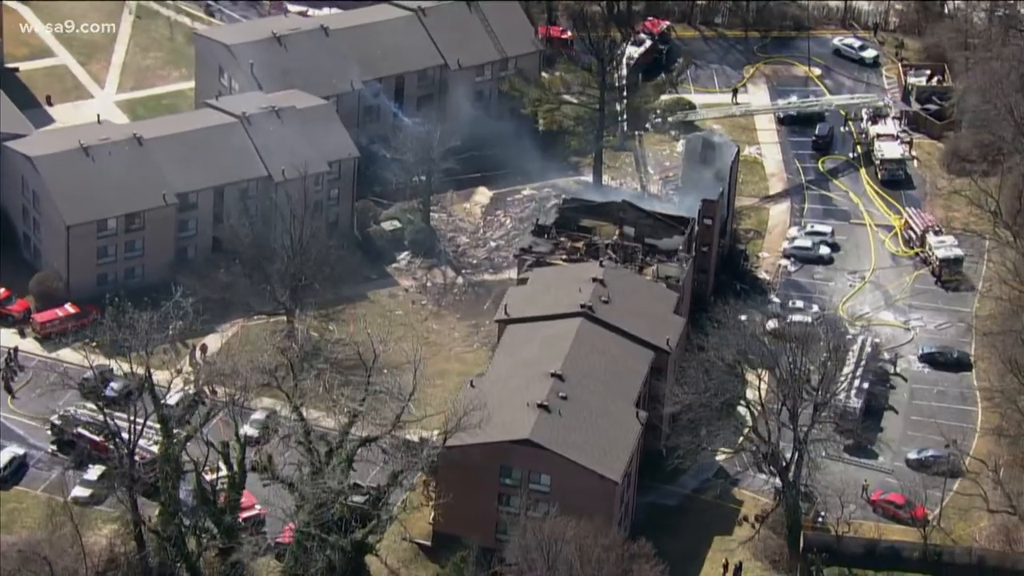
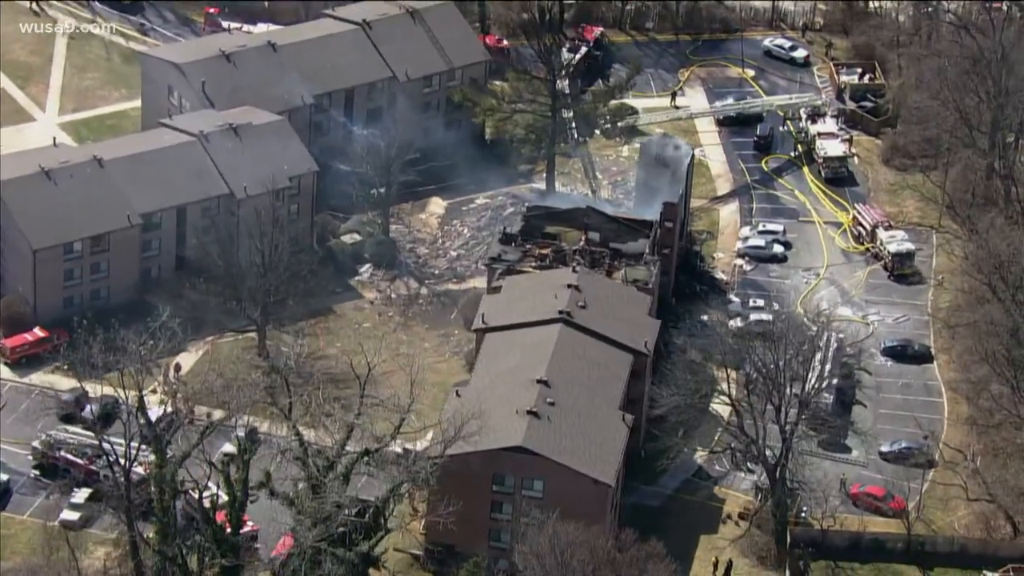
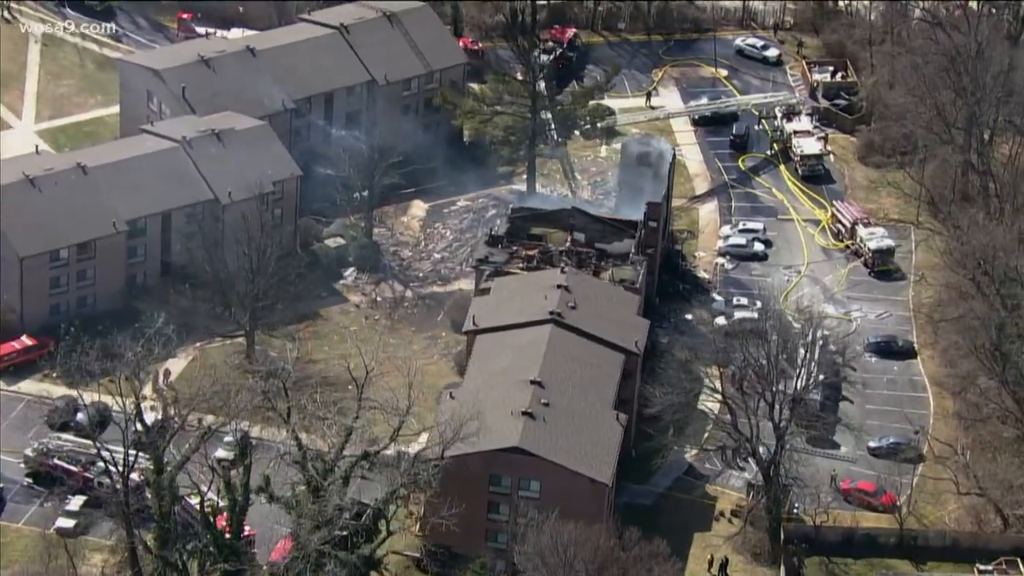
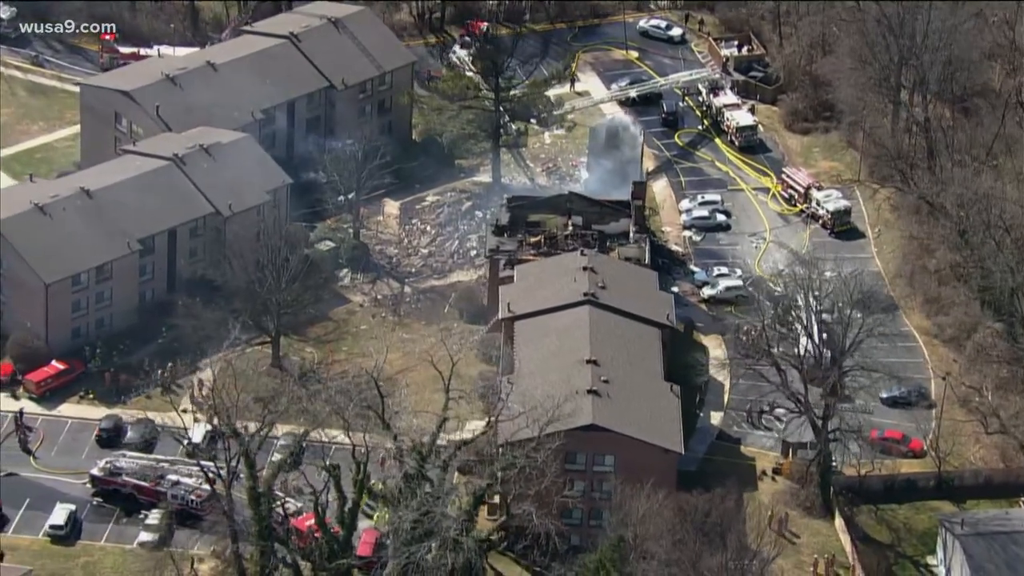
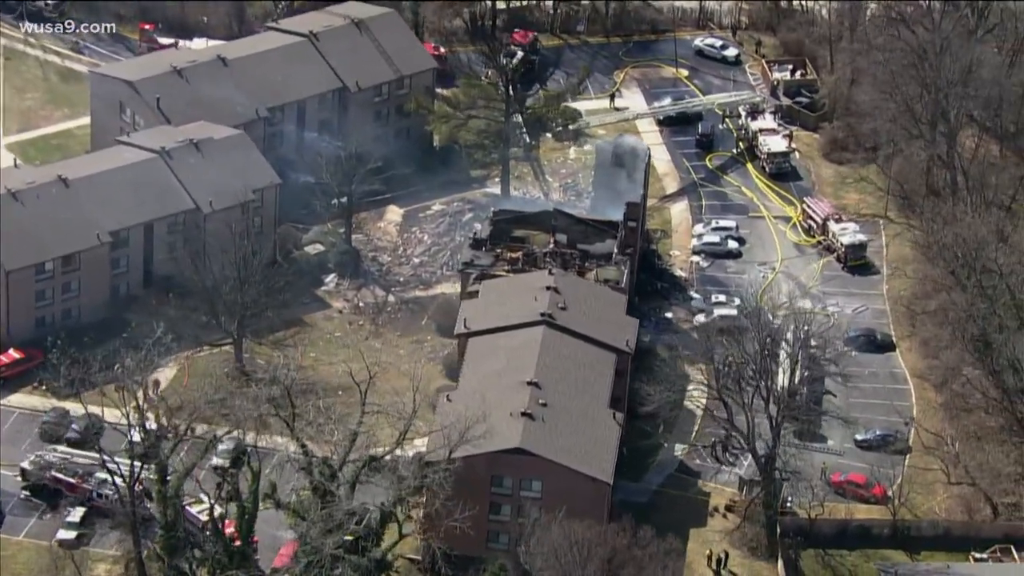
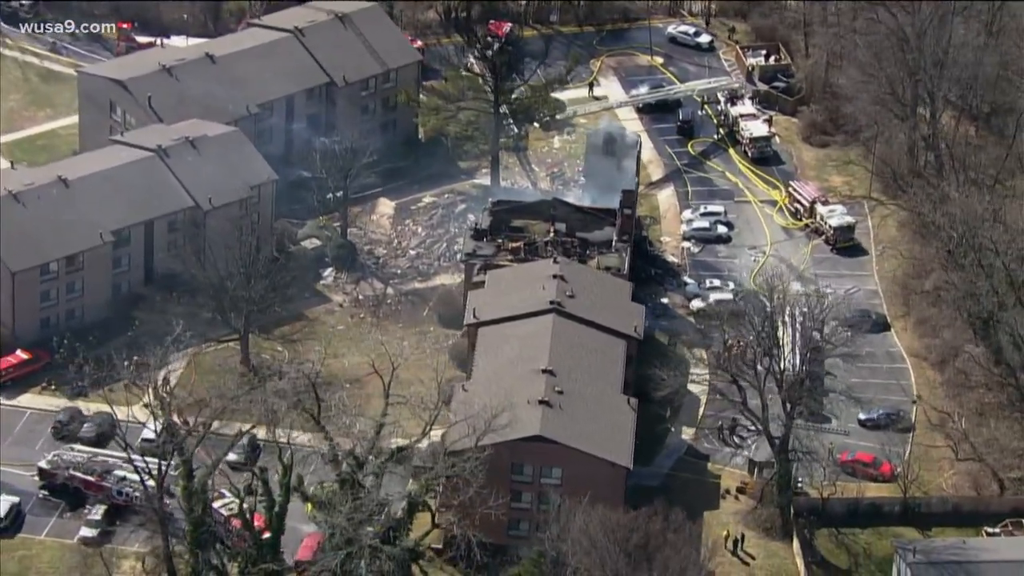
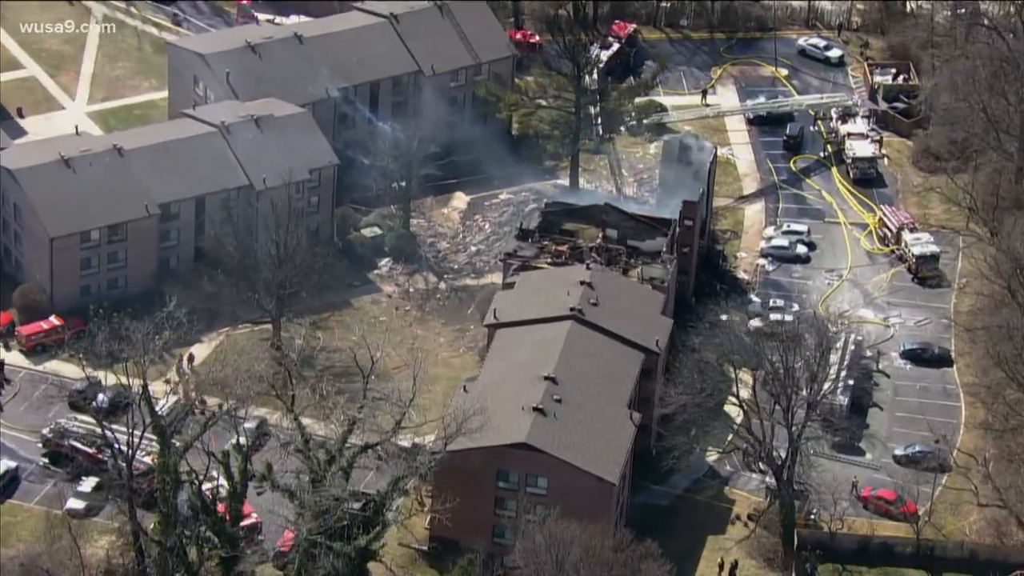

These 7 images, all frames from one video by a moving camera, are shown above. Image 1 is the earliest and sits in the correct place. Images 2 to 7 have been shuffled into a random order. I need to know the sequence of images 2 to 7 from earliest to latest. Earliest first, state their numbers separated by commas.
7, 2, 3, 5, 6, 4
